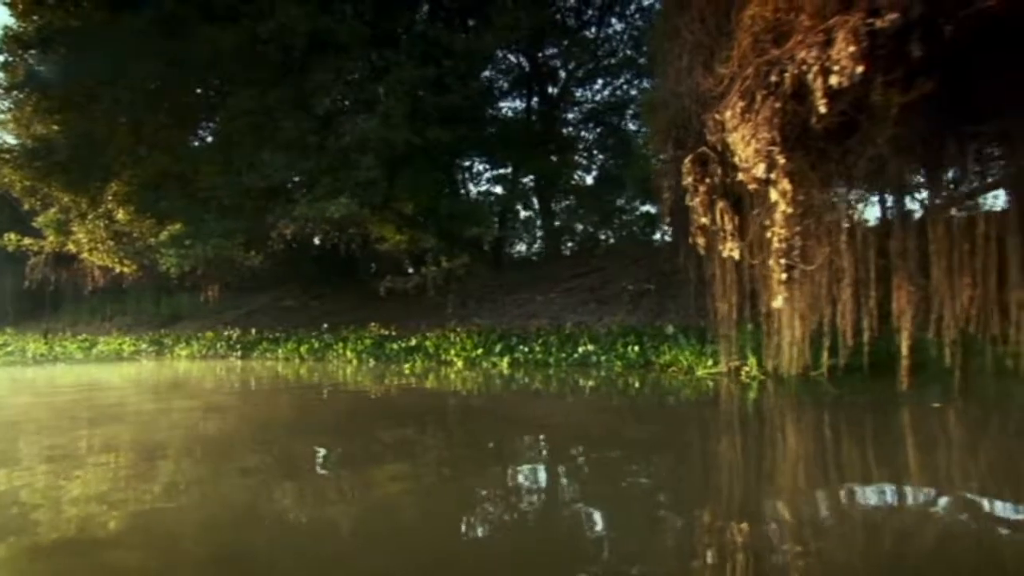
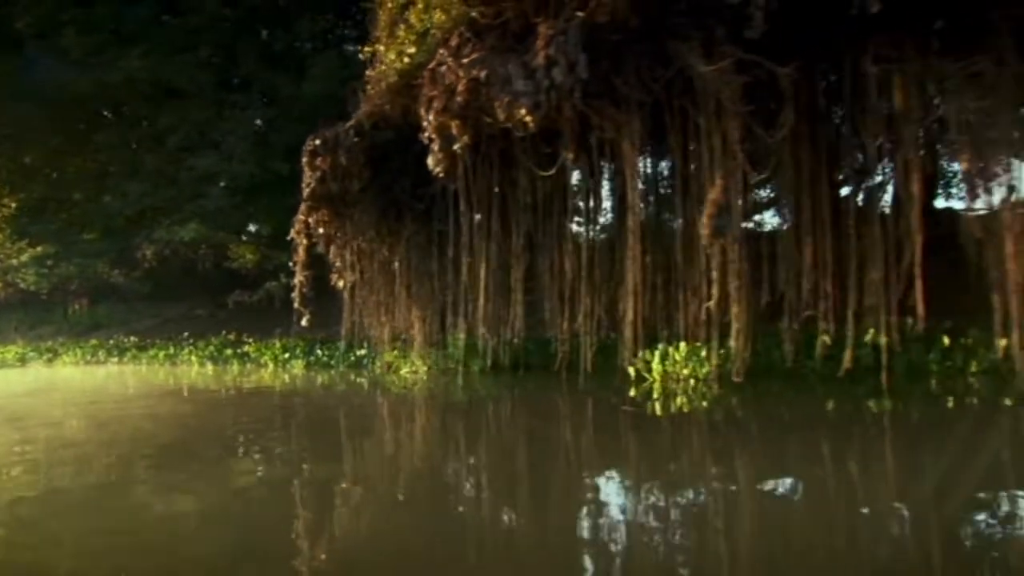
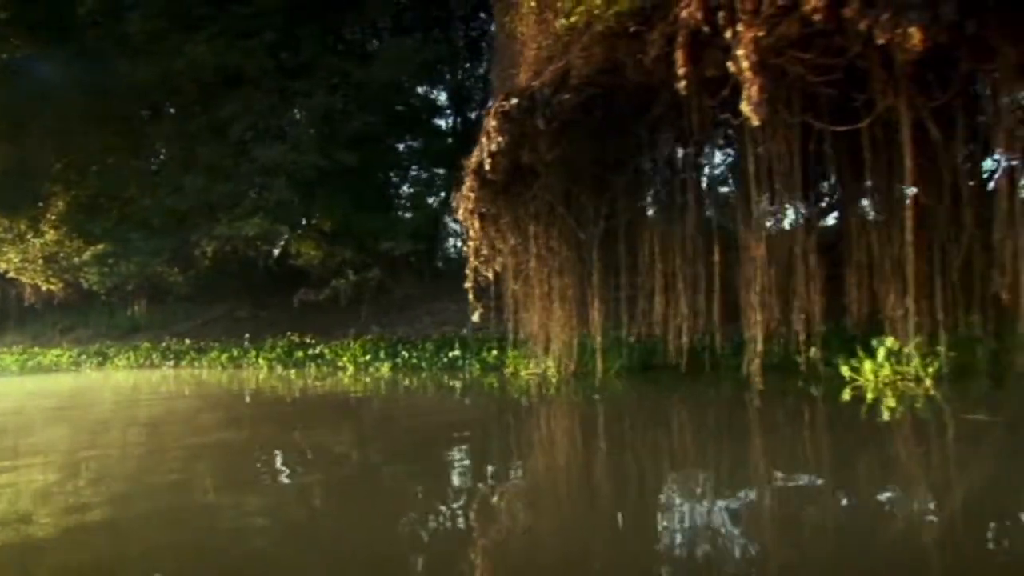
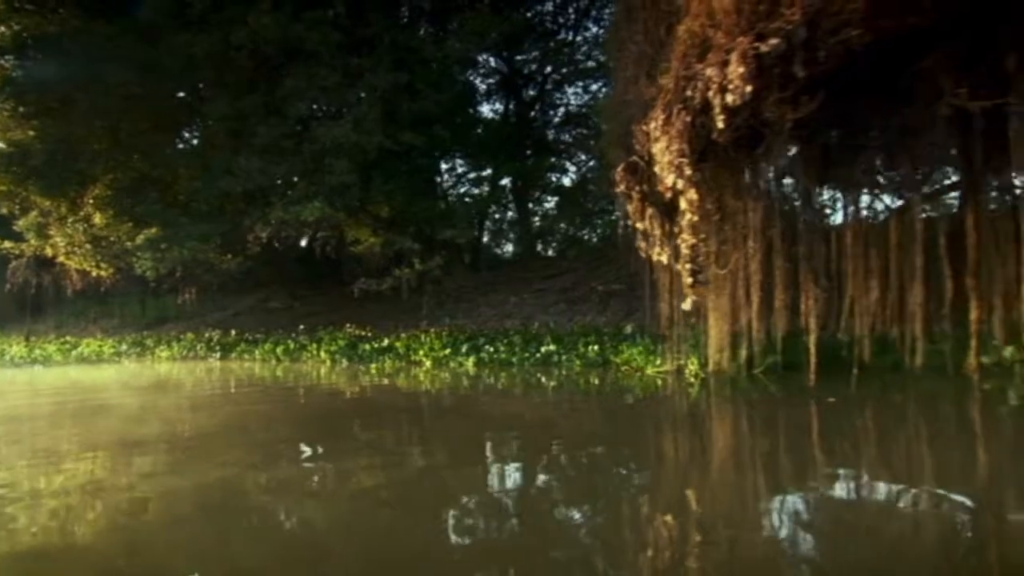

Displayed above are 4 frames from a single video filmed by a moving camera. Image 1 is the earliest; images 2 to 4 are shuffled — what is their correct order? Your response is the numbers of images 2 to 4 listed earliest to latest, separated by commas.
4, 3, 2
